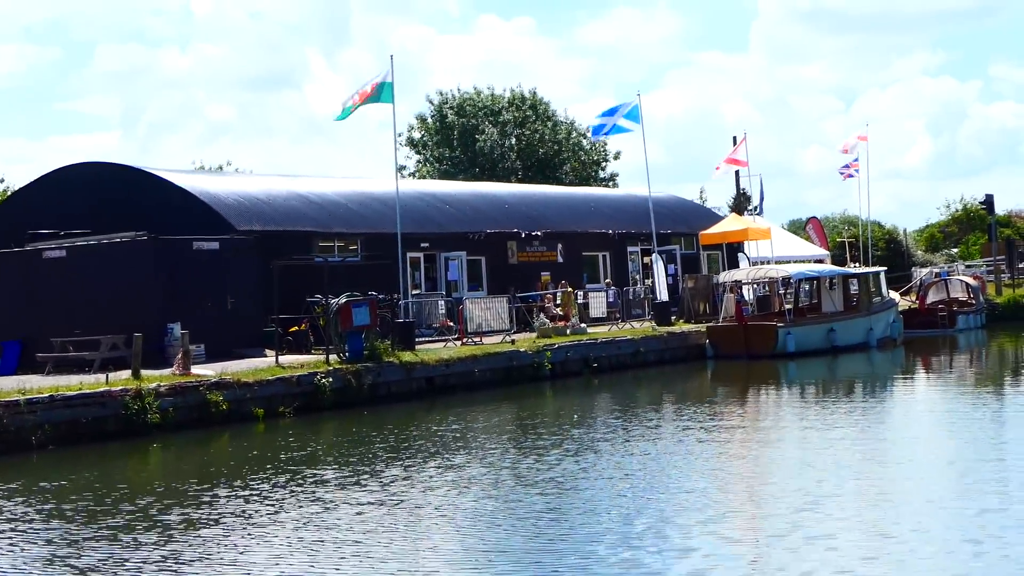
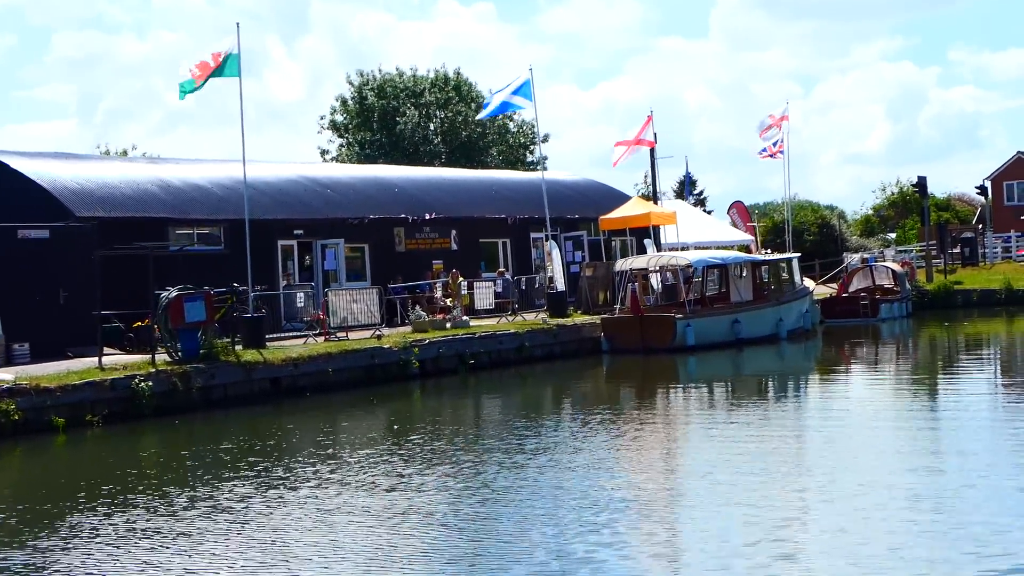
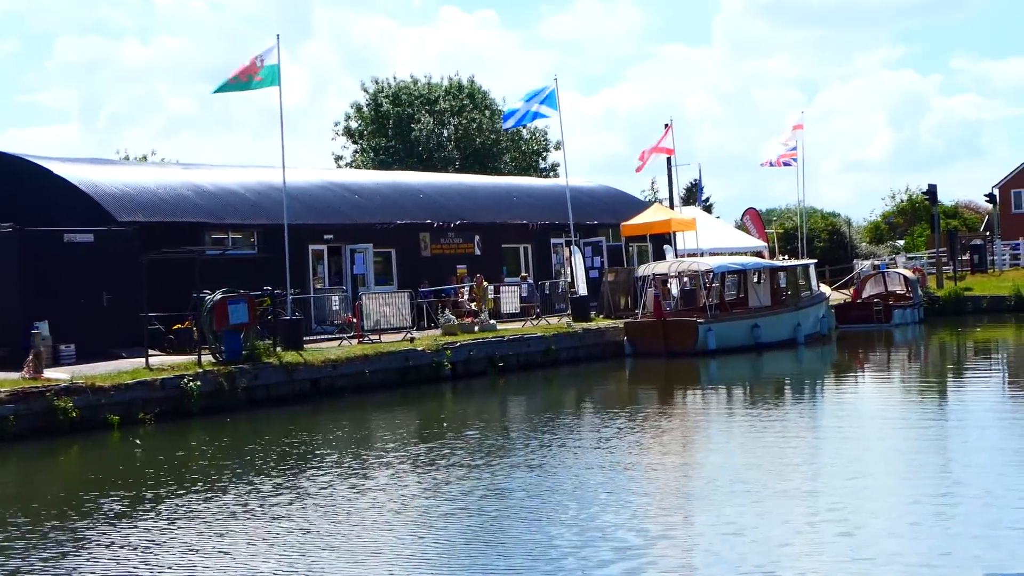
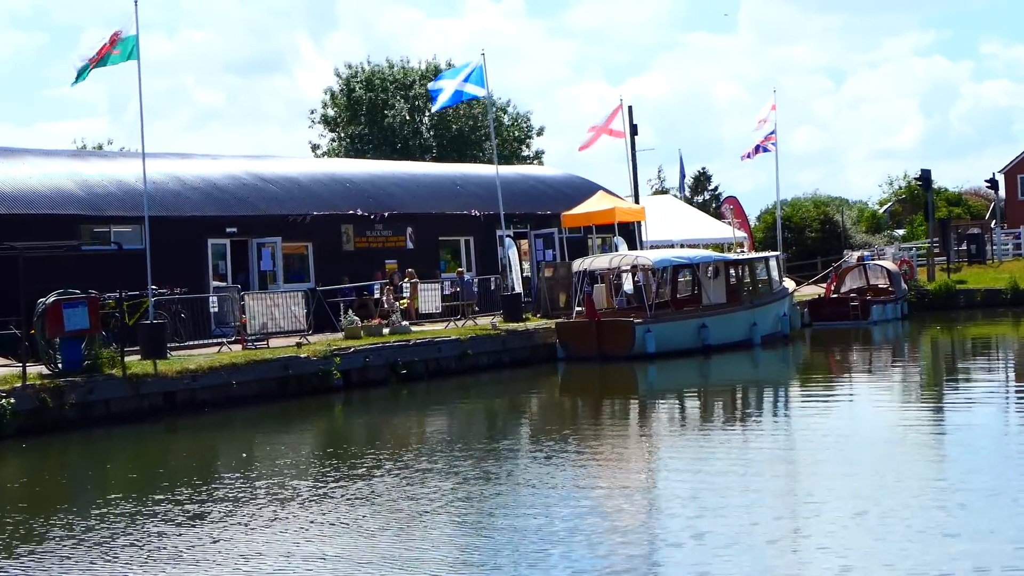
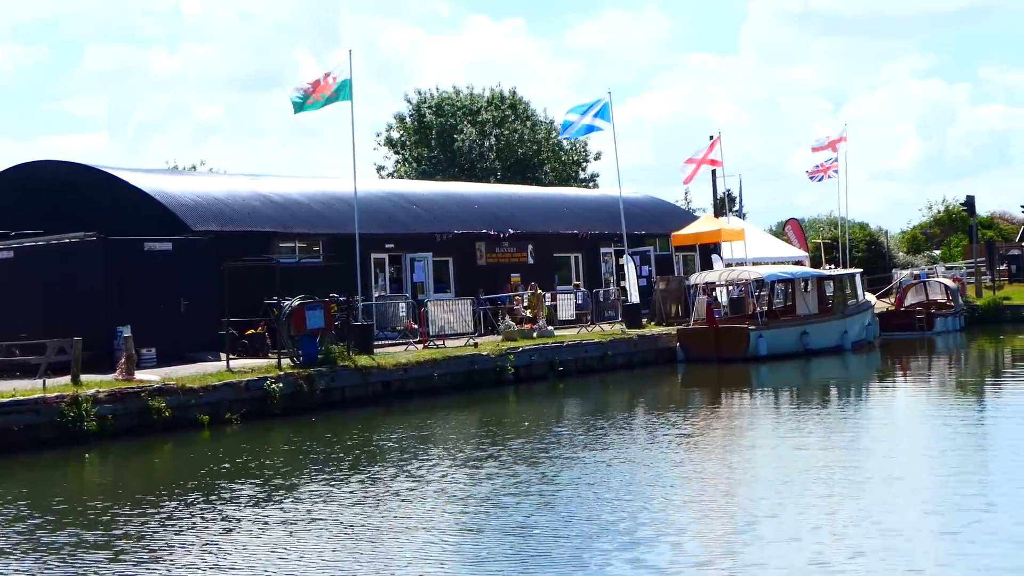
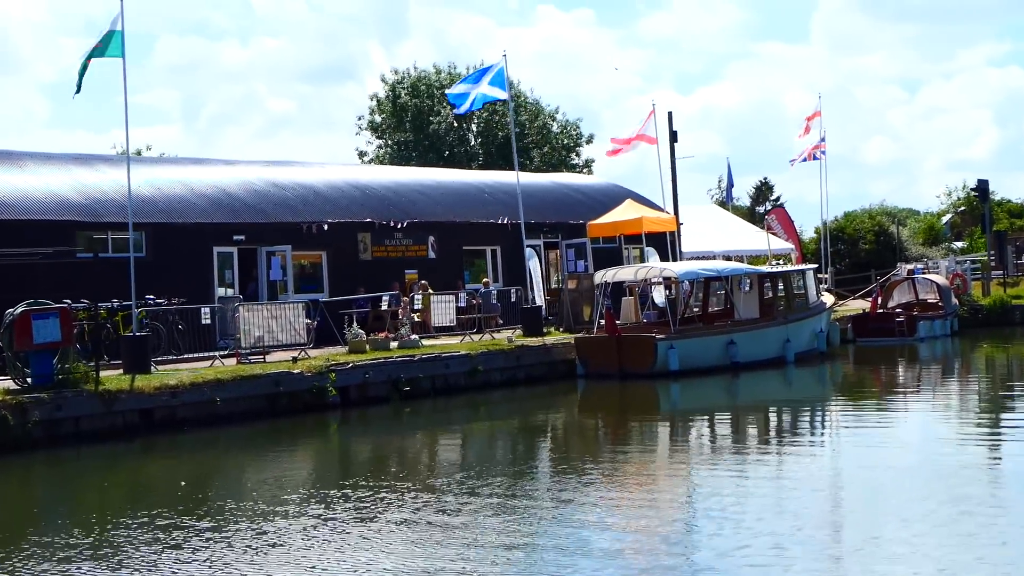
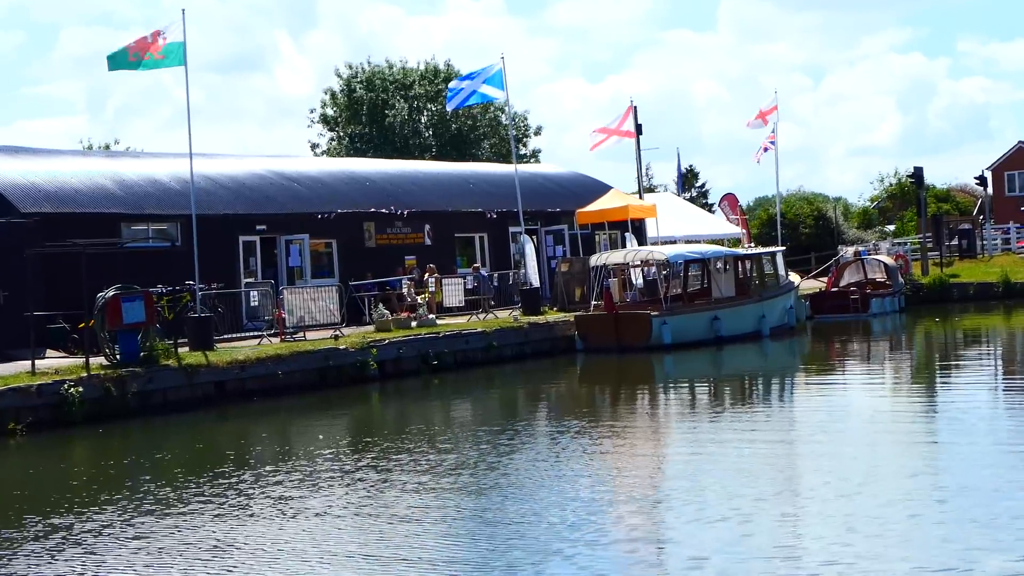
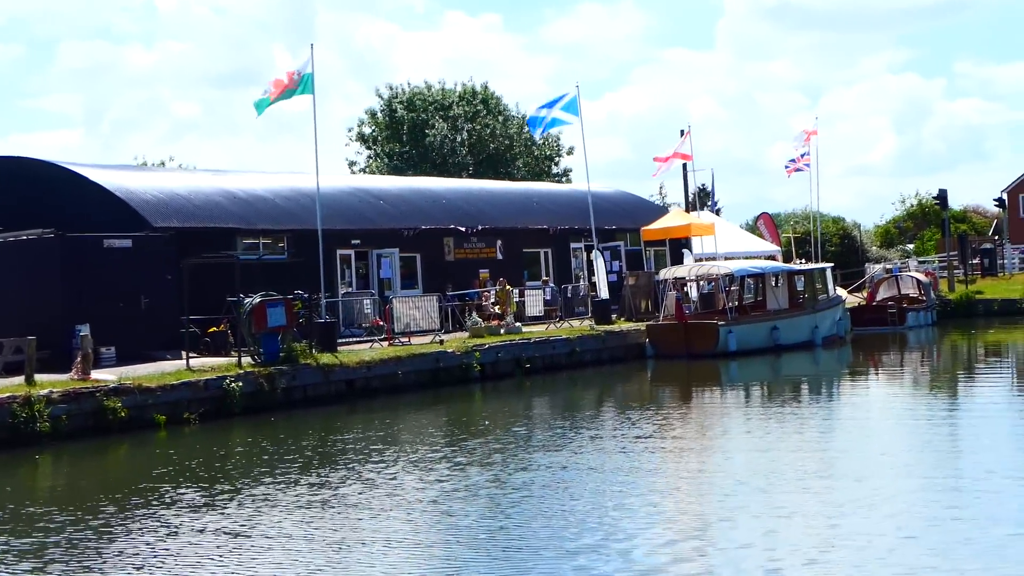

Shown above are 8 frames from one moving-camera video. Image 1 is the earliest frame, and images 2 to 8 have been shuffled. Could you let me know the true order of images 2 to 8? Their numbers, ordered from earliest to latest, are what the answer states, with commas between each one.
5, 8, 3, 2, 7, 4, 6
